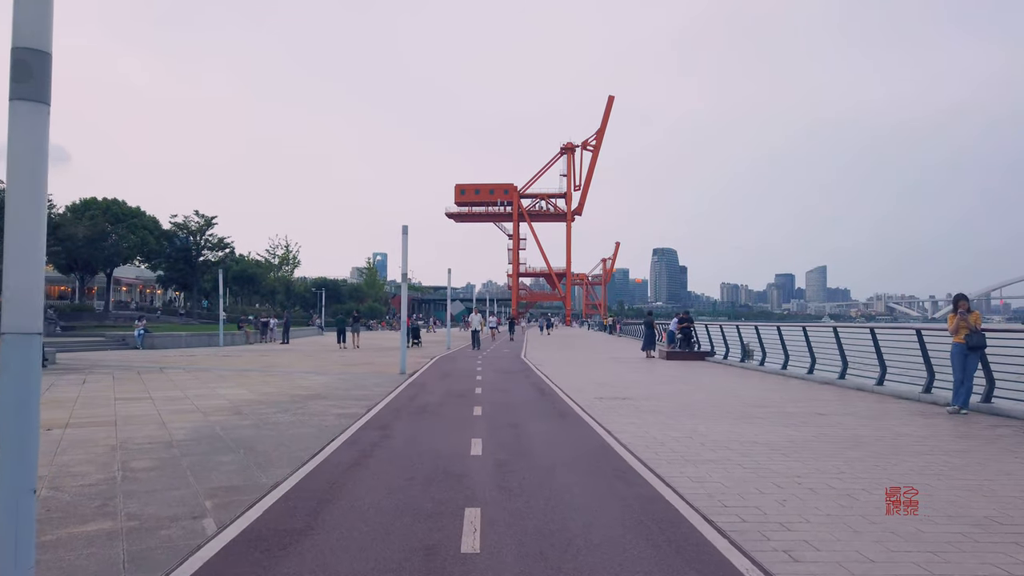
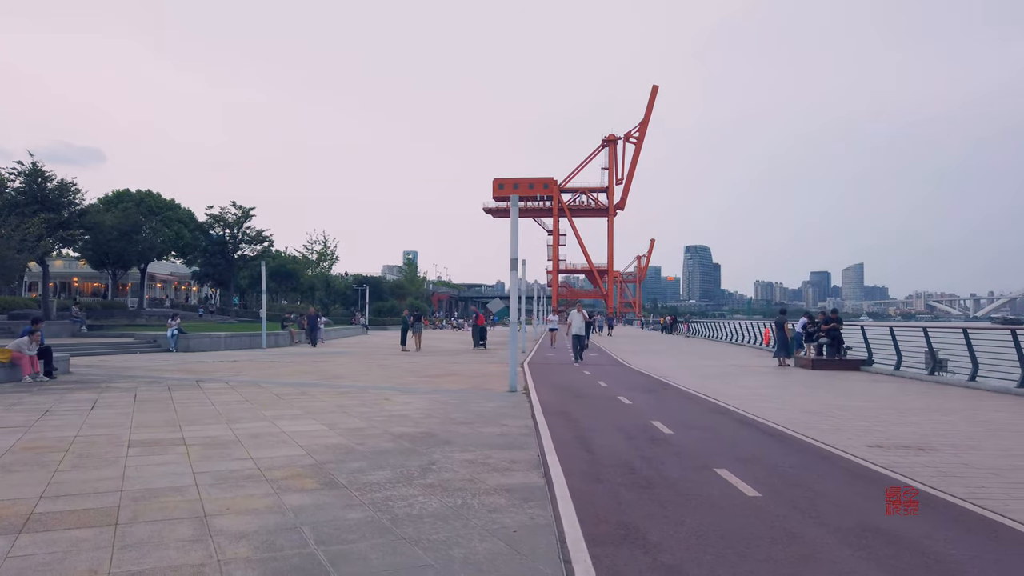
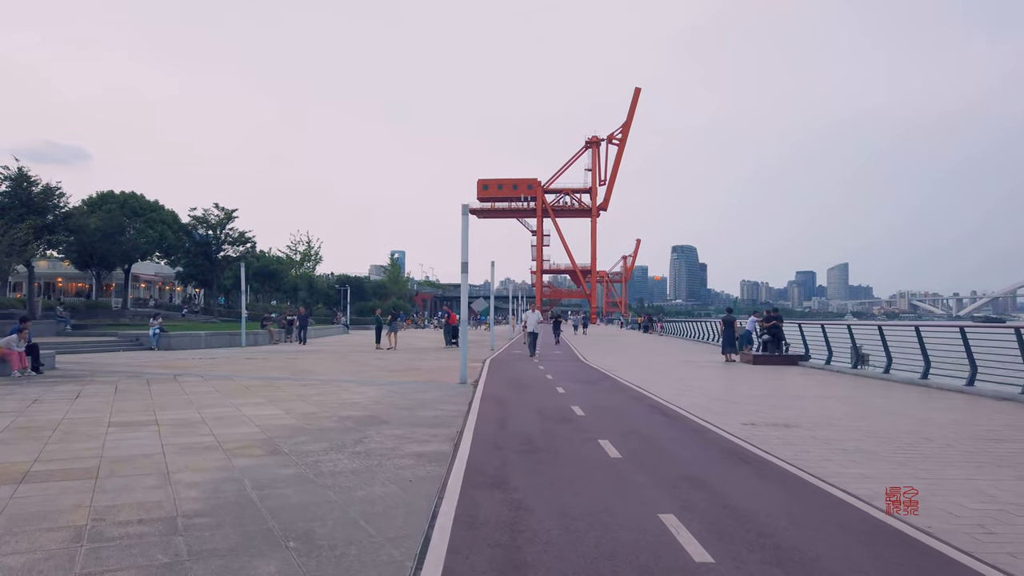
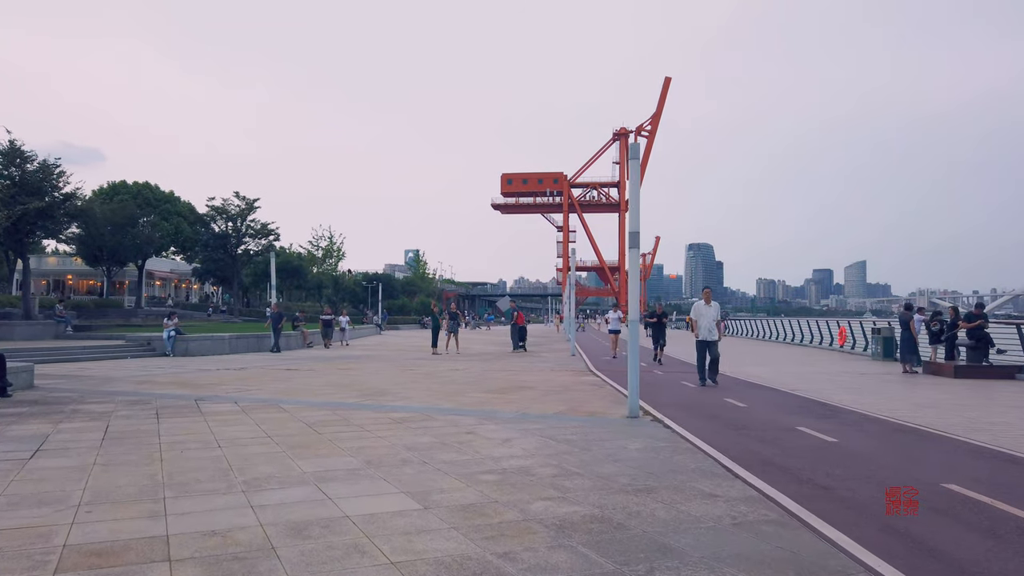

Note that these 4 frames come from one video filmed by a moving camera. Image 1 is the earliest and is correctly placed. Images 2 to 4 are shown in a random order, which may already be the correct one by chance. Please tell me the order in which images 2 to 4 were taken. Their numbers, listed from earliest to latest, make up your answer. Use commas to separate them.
3, 2, 4
